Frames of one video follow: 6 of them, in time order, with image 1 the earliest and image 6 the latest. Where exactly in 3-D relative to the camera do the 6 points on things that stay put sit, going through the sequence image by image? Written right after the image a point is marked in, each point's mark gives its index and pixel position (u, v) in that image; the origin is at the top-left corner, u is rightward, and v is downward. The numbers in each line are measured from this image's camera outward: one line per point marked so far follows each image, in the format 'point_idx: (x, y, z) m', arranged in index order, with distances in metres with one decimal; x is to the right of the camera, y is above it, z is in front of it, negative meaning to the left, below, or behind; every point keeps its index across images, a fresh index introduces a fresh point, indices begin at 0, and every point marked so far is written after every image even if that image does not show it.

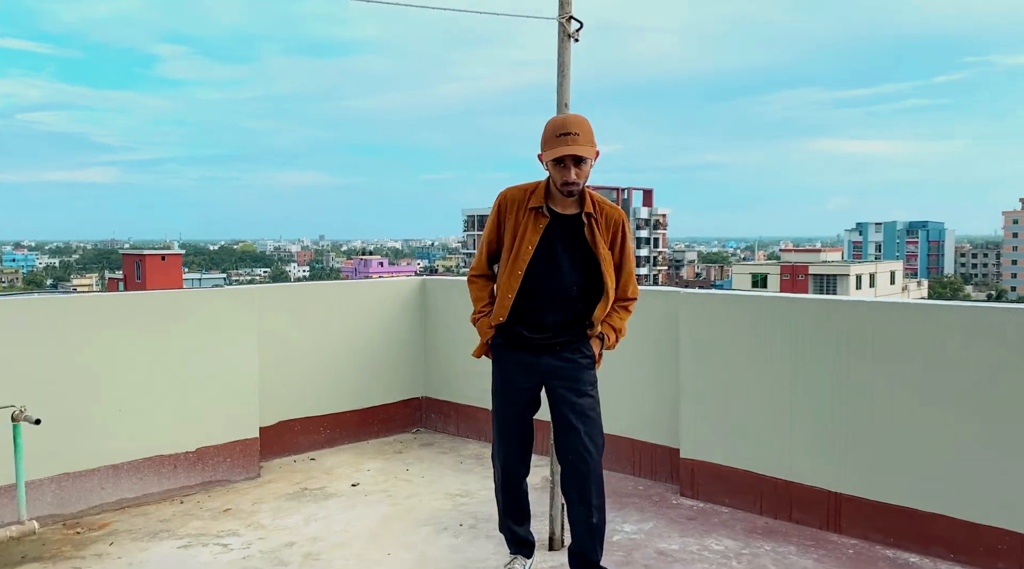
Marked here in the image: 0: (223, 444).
0: (-1.3, -0.7, +3.9) m
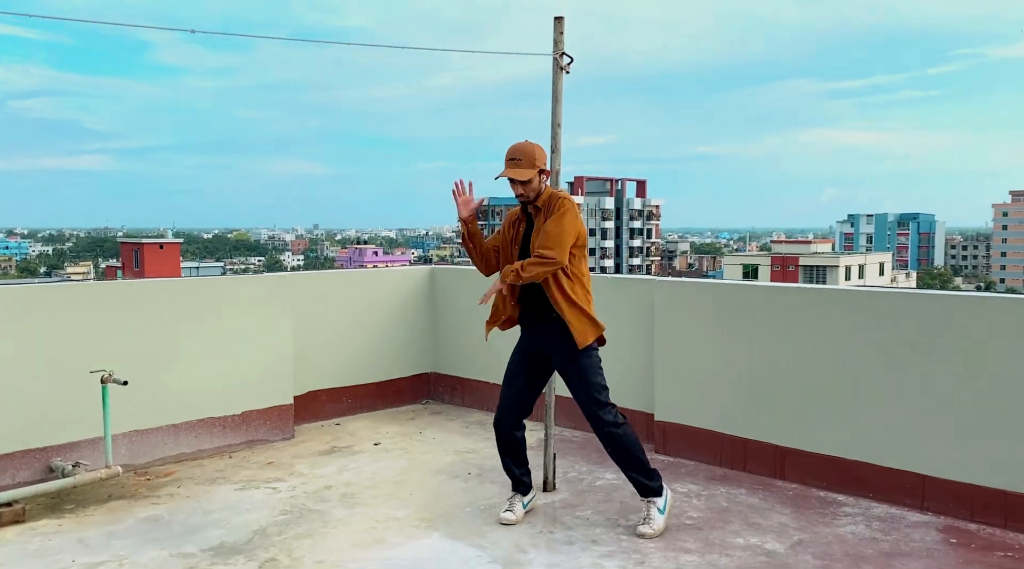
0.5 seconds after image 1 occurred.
0: (-1.3, -0.7, +4.5) m
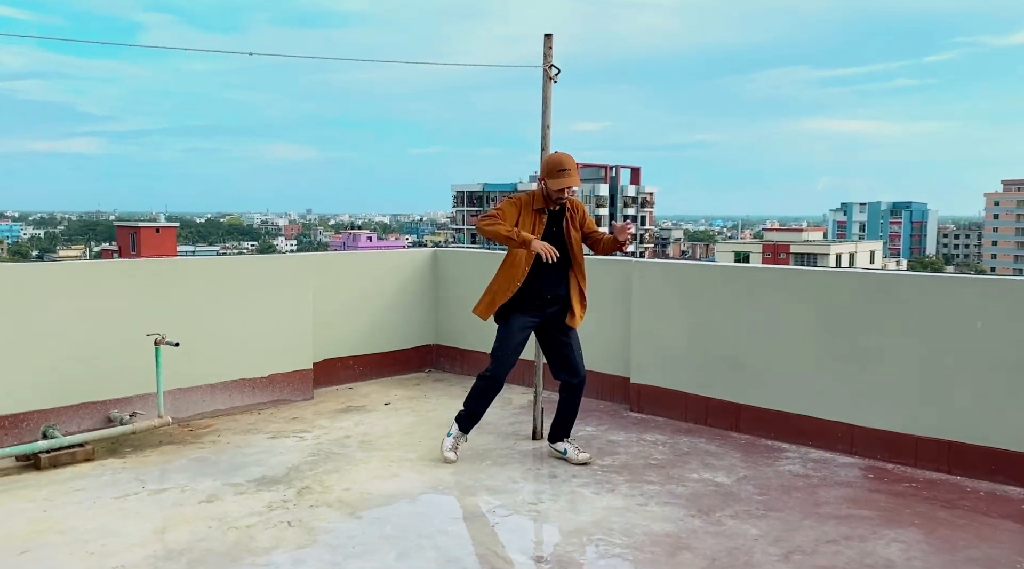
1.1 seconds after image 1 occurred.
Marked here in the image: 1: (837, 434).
0: (-1.3, -0.5, +5.1) m
1: (+1.6, -0.7, +4.1) m
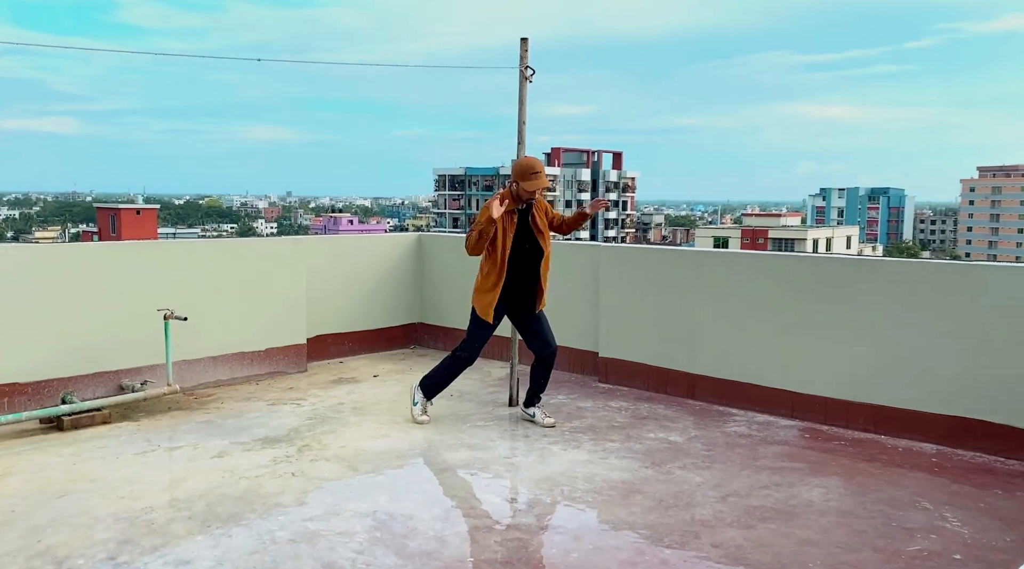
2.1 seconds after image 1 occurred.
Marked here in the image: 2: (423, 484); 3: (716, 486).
0: (-1.5, -0.4, +5.5) m
1: (+1.4, -0.6, +4.6) m
2: (-0.4, -0.8, +3.5) m
3: (+0.8, -0.8, +3.5) m
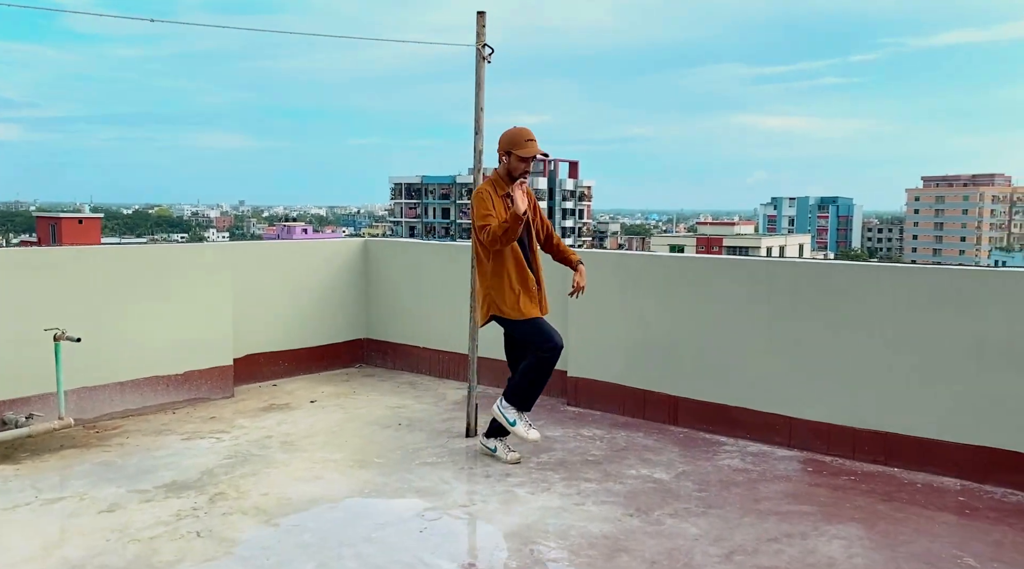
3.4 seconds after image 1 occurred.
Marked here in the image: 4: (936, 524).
0: (-1.7, -0.5, +4.8) m
1: (+1.2, -0.7, +4.1) m
2: (-0.5, -0.9, +2.8) m
3: (+0.7, -0.9, +2.9) m
4: (+1.5, -0.9, +3.1) m
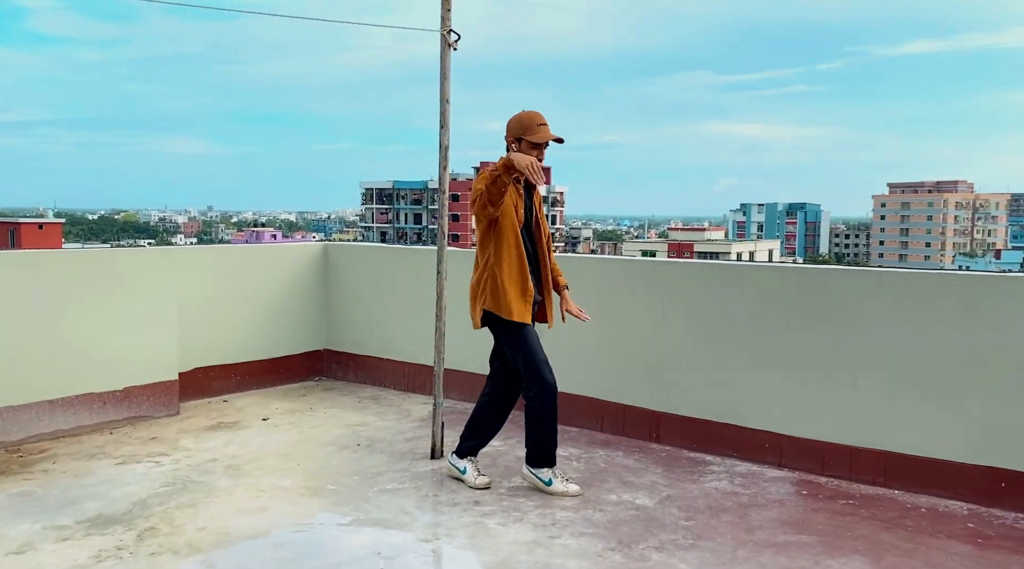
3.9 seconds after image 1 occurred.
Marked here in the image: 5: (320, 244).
0: (-1.9, -0.5, +4.4) m
1: (+1.1, -0.7, +3.8) m
2: (-0.6, -0.9, +2.4) m
3: (+0.6, -0.9, +2.6) m
4: (+1.4, -0.9, +2.8) m
5: (-1.2, +0.3, +5.5) m
